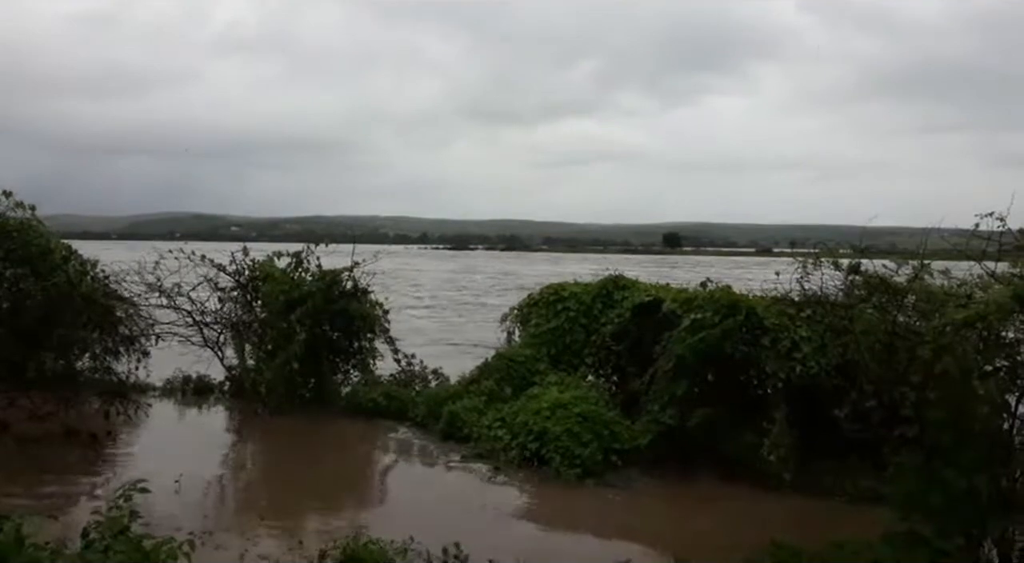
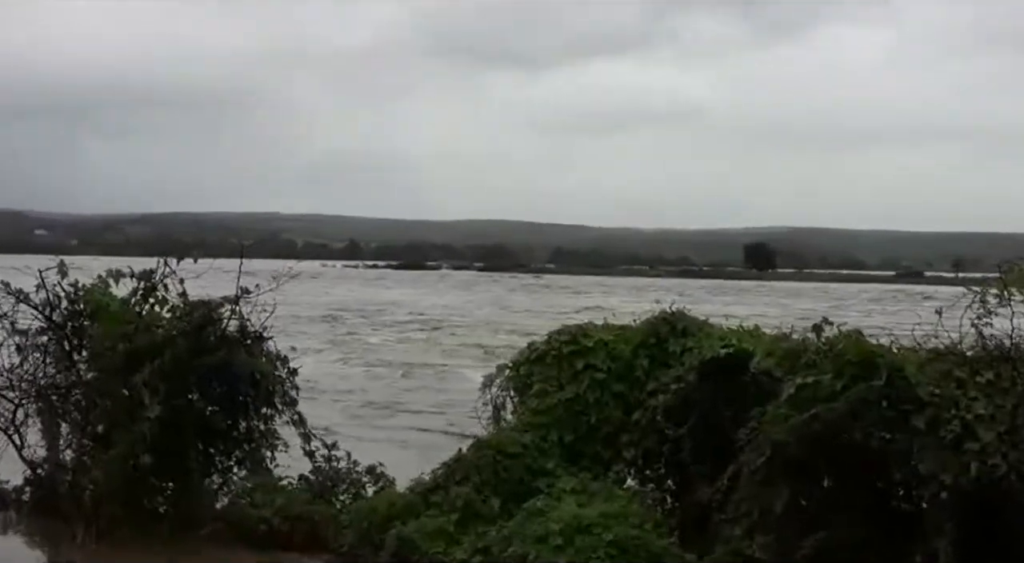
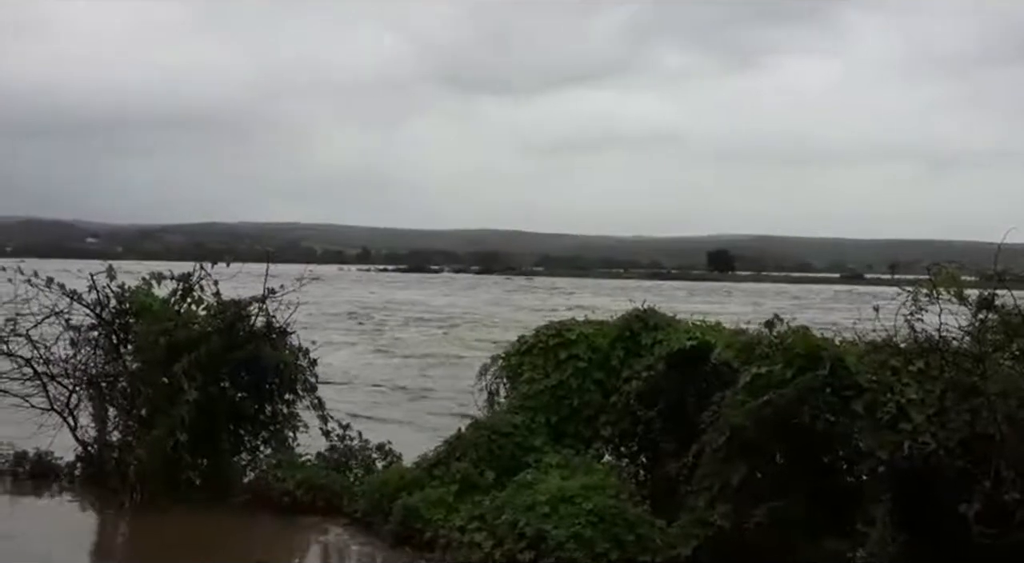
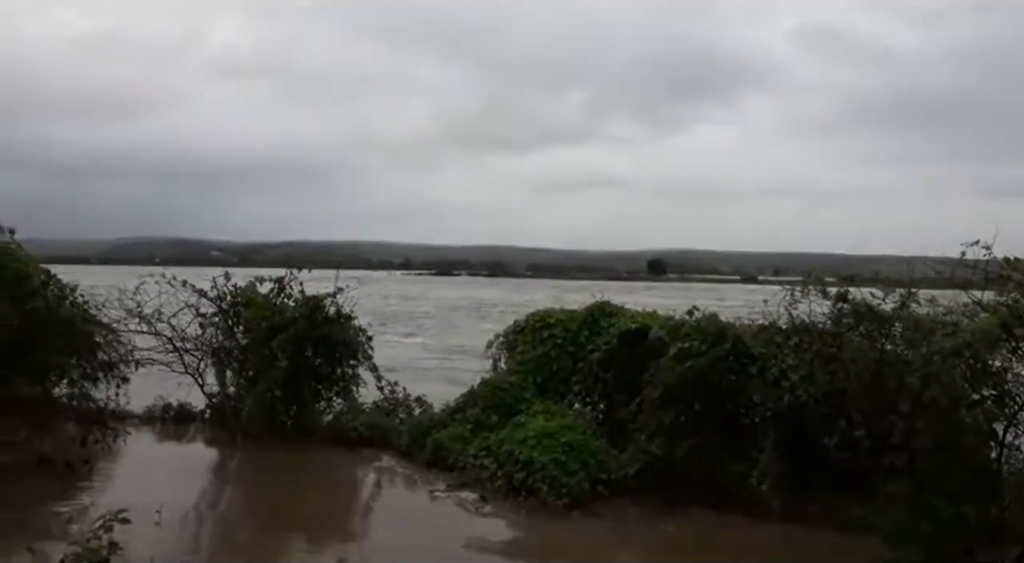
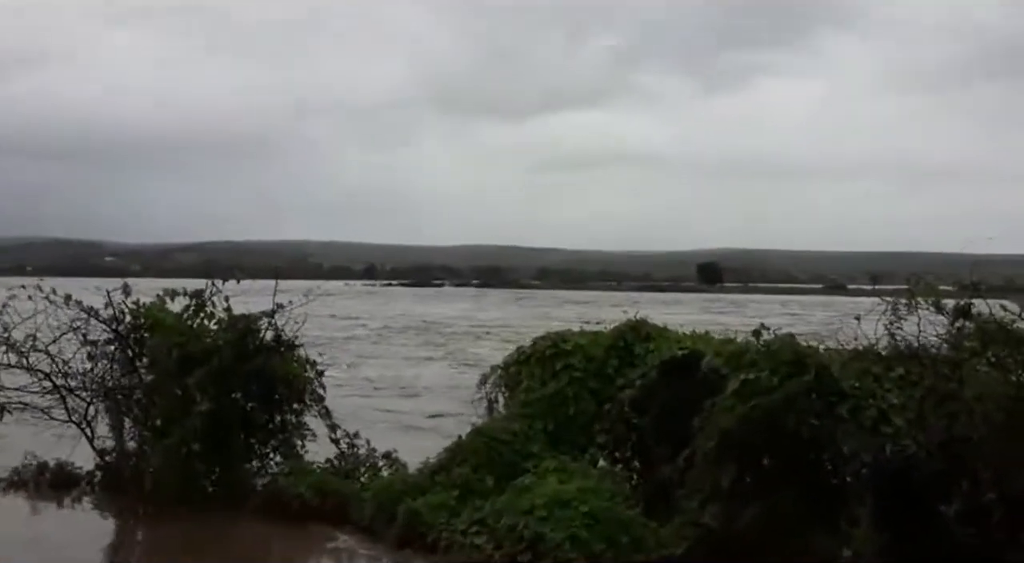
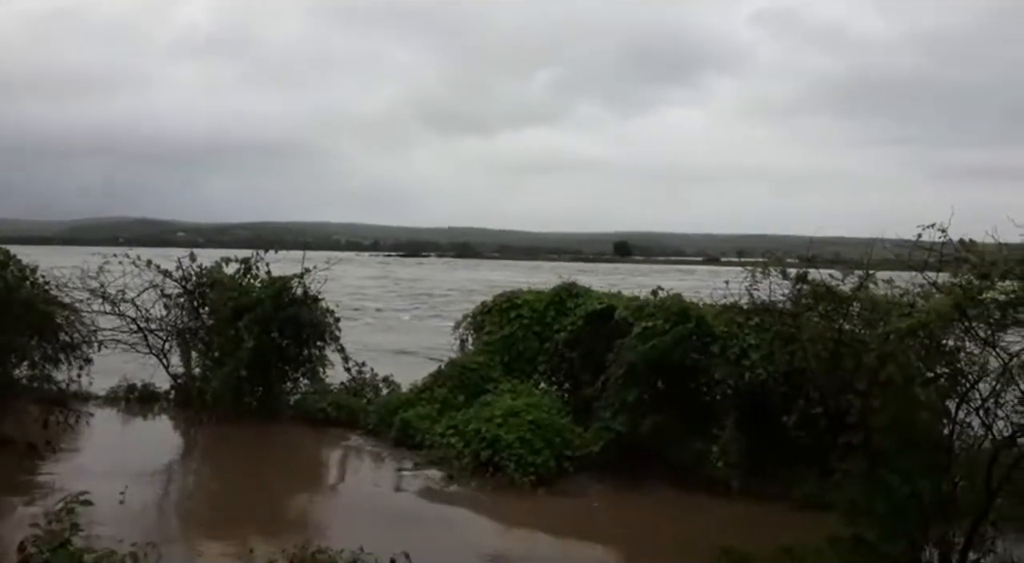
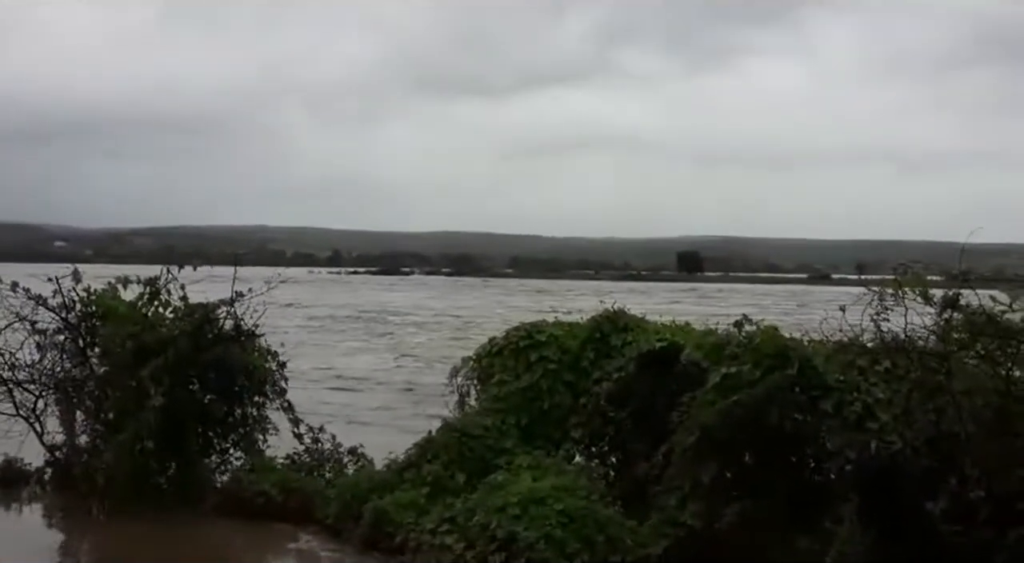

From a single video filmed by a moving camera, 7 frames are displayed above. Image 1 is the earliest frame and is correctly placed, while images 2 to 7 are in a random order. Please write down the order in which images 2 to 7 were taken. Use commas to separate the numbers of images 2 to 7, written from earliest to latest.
6, 4, 5, 7, 3, 2
